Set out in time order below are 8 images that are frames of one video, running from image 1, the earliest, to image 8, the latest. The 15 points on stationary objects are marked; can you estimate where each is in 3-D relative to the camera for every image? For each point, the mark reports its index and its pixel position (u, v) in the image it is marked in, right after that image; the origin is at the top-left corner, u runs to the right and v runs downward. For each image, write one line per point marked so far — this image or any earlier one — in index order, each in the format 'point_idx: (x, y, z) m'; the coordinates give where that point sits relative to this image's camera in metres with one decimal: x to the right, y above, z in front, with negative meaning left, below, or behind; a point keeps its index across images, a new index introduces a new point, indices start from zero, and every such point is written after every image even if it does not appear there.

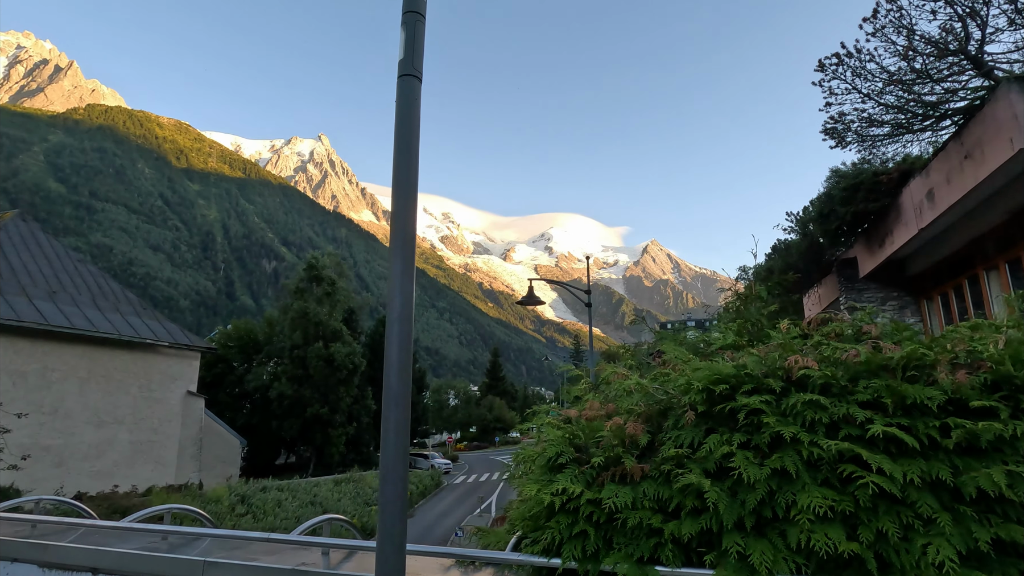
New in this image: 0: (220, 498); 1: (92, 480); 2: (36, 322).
0: (-9.1, -6.6, +16.8) m
1: (-14.7, -6.7, +18.6) m
2: (-15.2, -1.1, +17.1) m
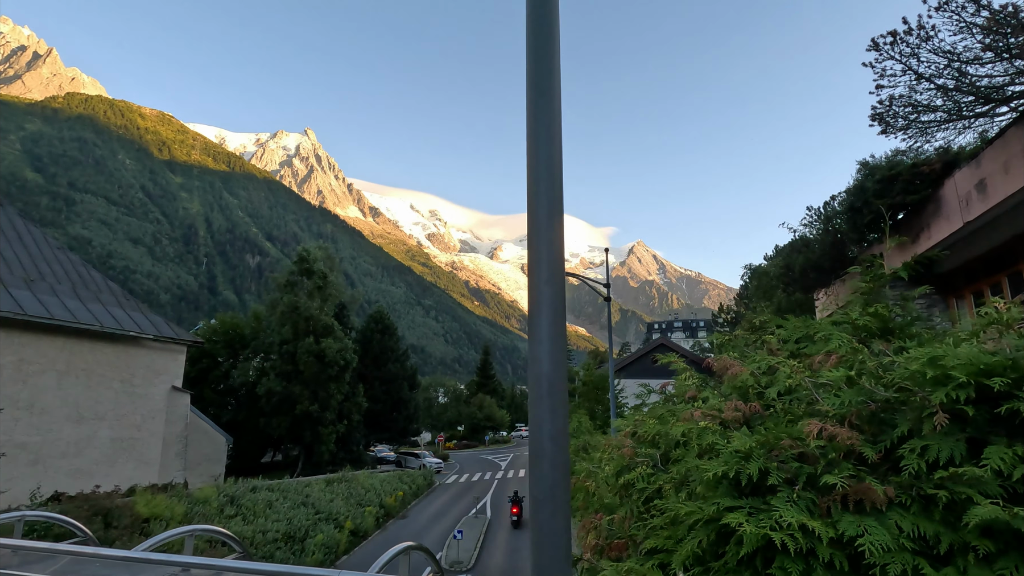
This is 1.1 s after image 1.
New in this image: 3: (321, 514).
0: (-9.1, -6.3, +15.9) m
1: (-14.6, -6.3, +17.7) m
2: (-15.1, -0.7, +16.1) m
3: (-6.6, -7.9, +18.5) m
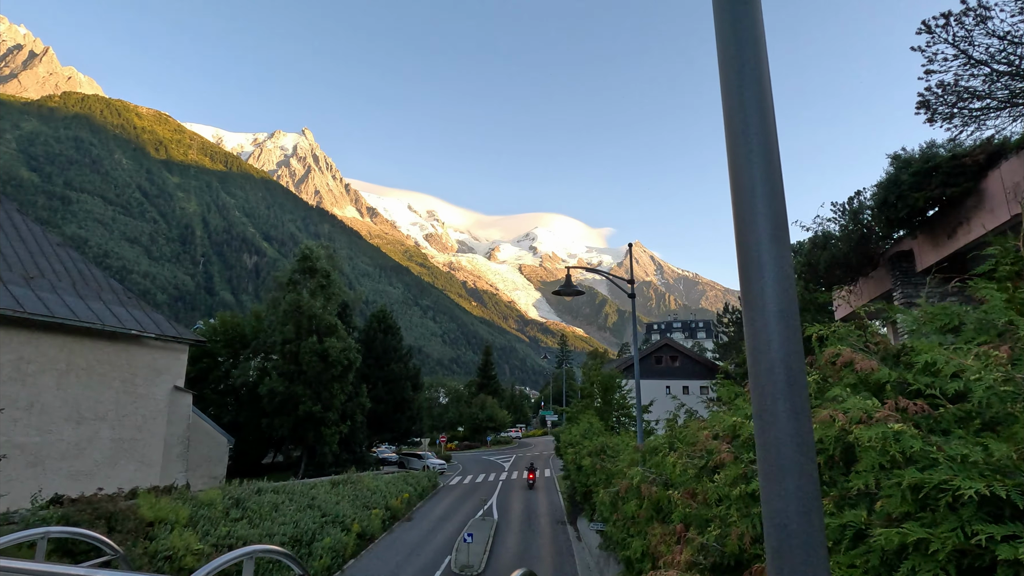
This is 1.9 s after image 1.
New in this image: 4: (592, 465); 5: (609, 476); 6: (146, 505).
0: (-8.7, -6.2, +15.5) m
1: (-14.3, -6.2, +17.2) m
2: (-14.7, -0.6, +15.6) m
3: (-6.2, -7.8, +18.1) m
4: (+2.0, -4.5, +13.5) m
5: (+2.0, -3.9, +11.1) m
6: (-9.2, -5.4, +13.4) m
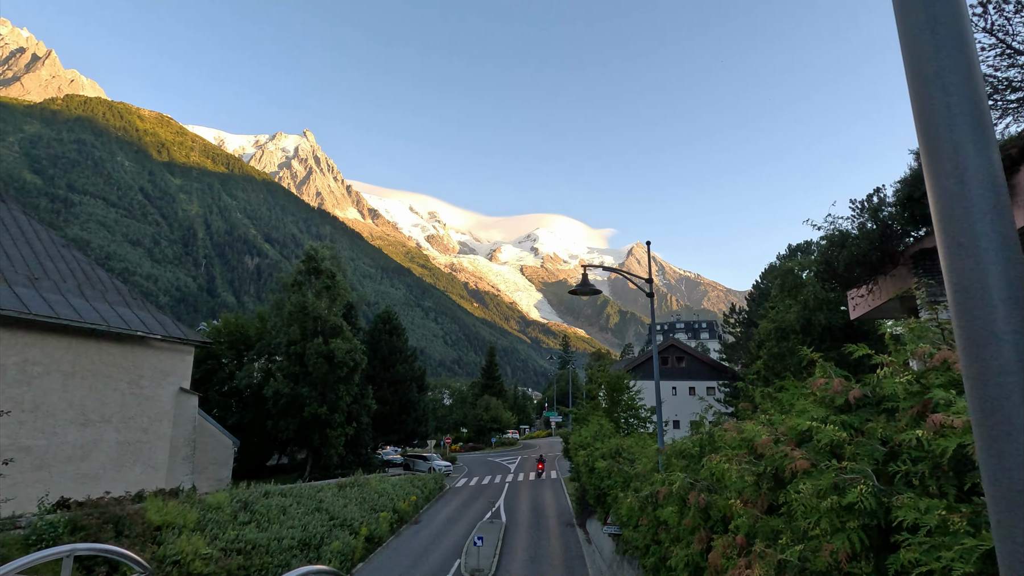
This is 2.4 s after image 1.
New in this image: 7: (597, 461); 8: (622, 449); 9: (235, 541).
0: (-8.3, -6.2, +15.3) m
1: (-13.9, -6.3, +17.0) m
2: (-14.4, -0.7, +15.5) m
3: (-5.9, -7.8, +17.9) m
4: (+2.4, -4.5, +13.3) m
5: (+2.4, -3.9, +10.8) m
6: (-8.9, -5.4, +13.2) m
7: (+2.3, -4.7, +14.6) m
8: (+2.7, -3.9, +13.0) m
9: (-7.3, -6.6, +14.0) m
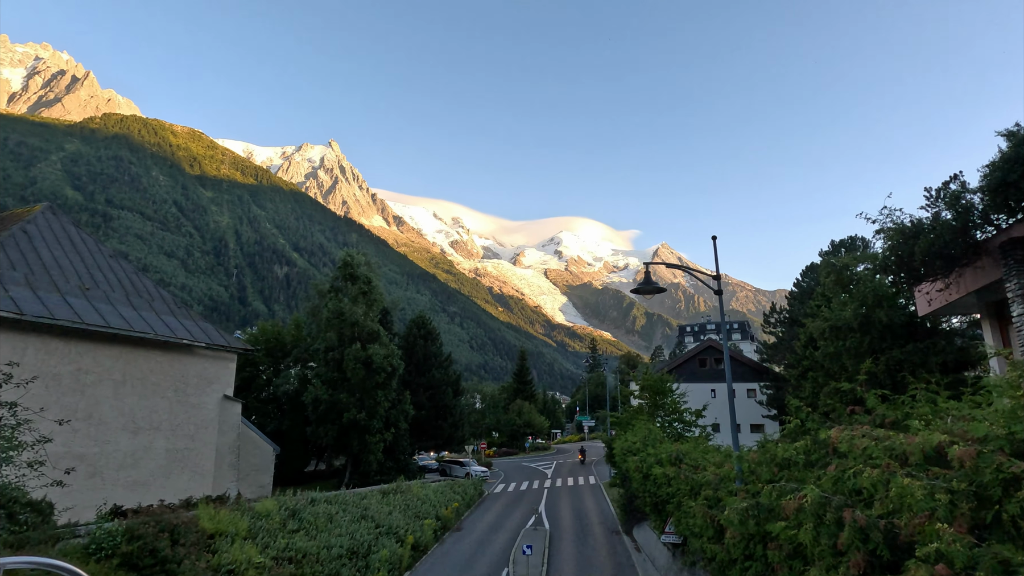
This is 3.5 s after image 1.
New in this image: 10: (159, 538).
0: (-6.9, -6.4, +15.2) m
1: (-12.4, -6.6, +17.2) m
2: (-13.0, -0.9, +15.7) m
3: (-4.3, -7.9, +17.7) m
4: (+3.7, -4.5, +12.7) m
5: (+3.6, -3.8, +10.3) m
6: (-7.5, -5.6, +13.1) m
7: (+3.7, -4.7, +14.1) m
8: (+4.0, -3.9, +12.4) m
9: (-5.9, -6.8, +13.8) m
10: (-7.6, -5.4, +11.5) m
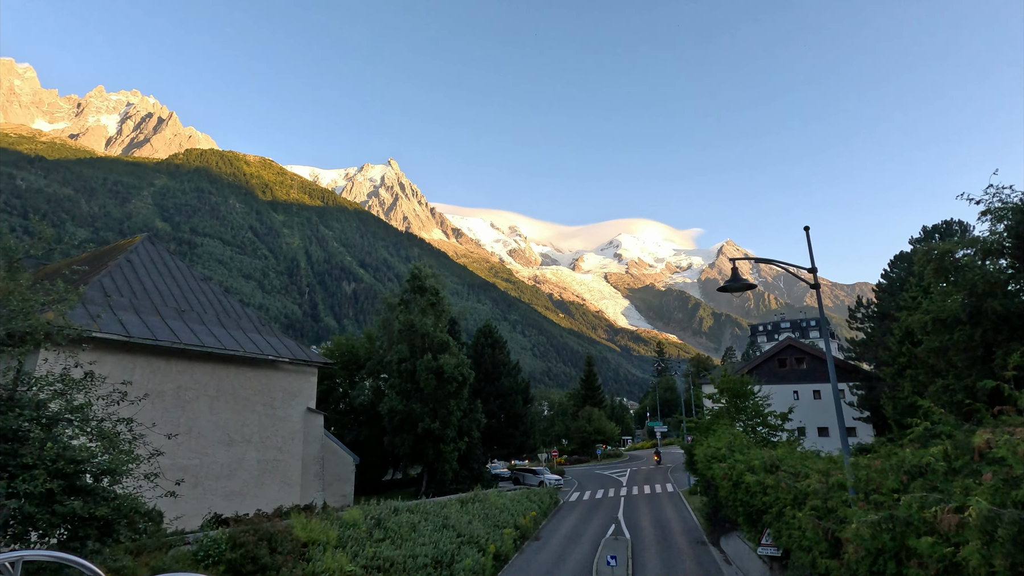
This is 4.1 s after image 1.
0: (-4.5, -6.8, +15.6) m
1: (-9.8, -7.3, +18.2) m
2: (-10.8, -1.7, +16.8) m
3: (-1.6, -8.3, +17.8) m
4: (+5.6, -4.4, +12.0) m
5: (+5.2, -3.8, +9.6) m
6: (-5.4, -6.1, +13.6) m
7: (+5.8, -4.7, +13.3) m
8: (+5.9, -3.8, +11.7) m
9: (-3.6, -7.1, +14.1) m
10: (-5.7, -5.8, +12.0) m
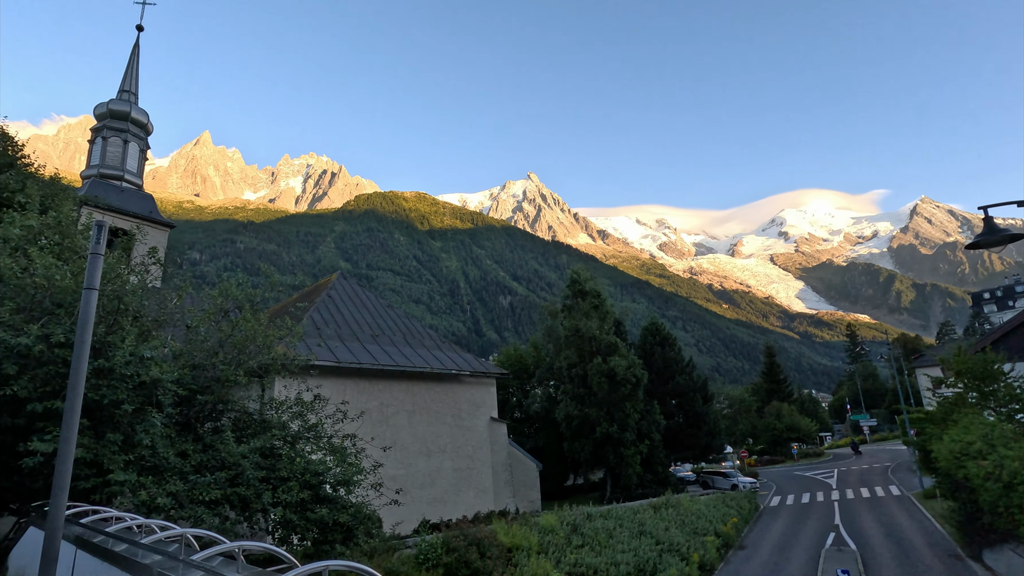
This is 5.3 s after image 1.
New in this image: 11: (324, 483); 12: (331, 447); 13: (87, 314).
0: (+1.2, -7.0, +15.7) m
1: (-3.0, -8.1, +19.6) m
2: (-5.0, -2.6, +18.7) m
3: (+4.8, -8.1, +16.9) m
4: (+9.6, -3.5, +9.5) m
5: (+8.5, -2.9, +7.3) m
6: (-0.2, -6.4, +14.1) m
7: (+10.2, -3.7, +10.7) m
8: (+9.7, -2.9, +9.1) m
9: (+1.7, -7.3, +14.0) m
10: (-1.0, -6.2, +12.6) m
11: (-3.6, -3.7, +10.2) m
12: (-3.7, -3.2, +10.8) m
13: (-4.5, -0.2, +5.6) m
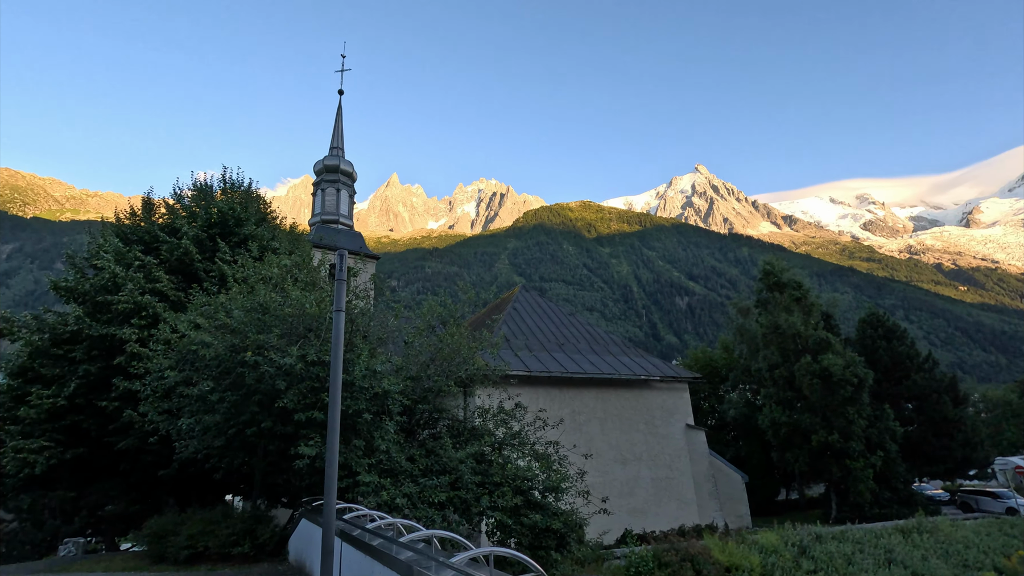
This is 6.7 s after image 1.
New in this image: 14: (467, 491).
0: (+7.0, -6.8, +14.0) m
1: (+4.3, -8.2, +19.1) m
2: (+1.7, -3.0, +19.0) m
3: (+10.8, -7.6, +14.0) m
4: (+12.6, -2.6, +5.6) m
5: (+10.8, -2.1, +3.9) m
6: (+5.0, -6.3, +13.0) m
7: (+13.6, -2.8, +6.5) m
8: (+12.6, -2.0, +5.2) m
9: (+6.9, -7.0, +12.3) m
10: (+3.8, -6.1, +11.8) m
11: (+0.4, -3.9, +10.4) m
12: (+0.5, -3.4, +11.0) m
13: (-2.1, -0.5, +6.4) m
14: (-0.8, -3.8, +9.9) m
